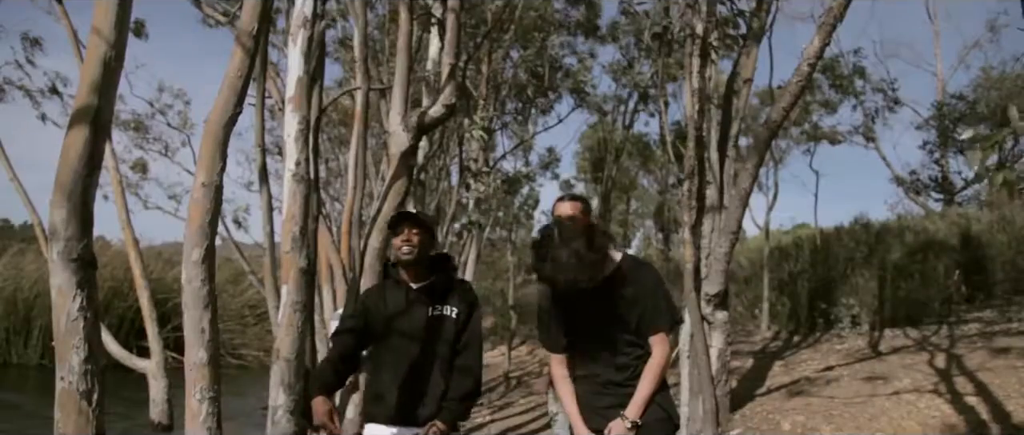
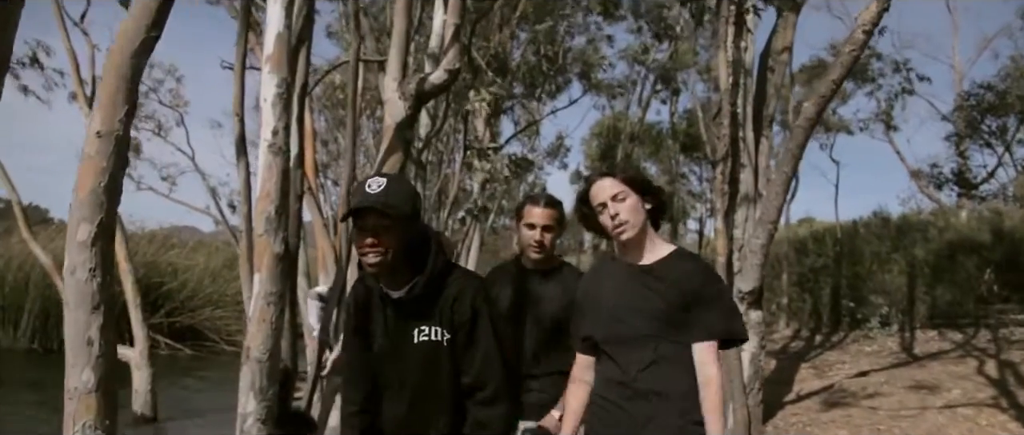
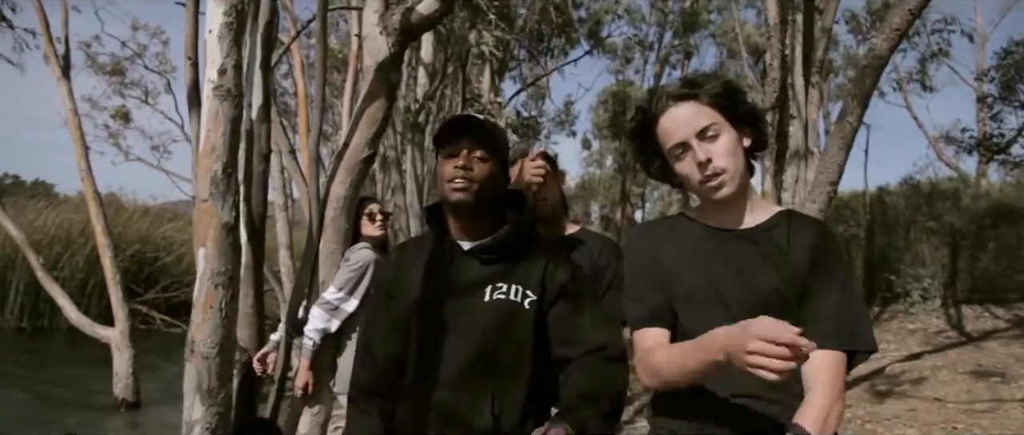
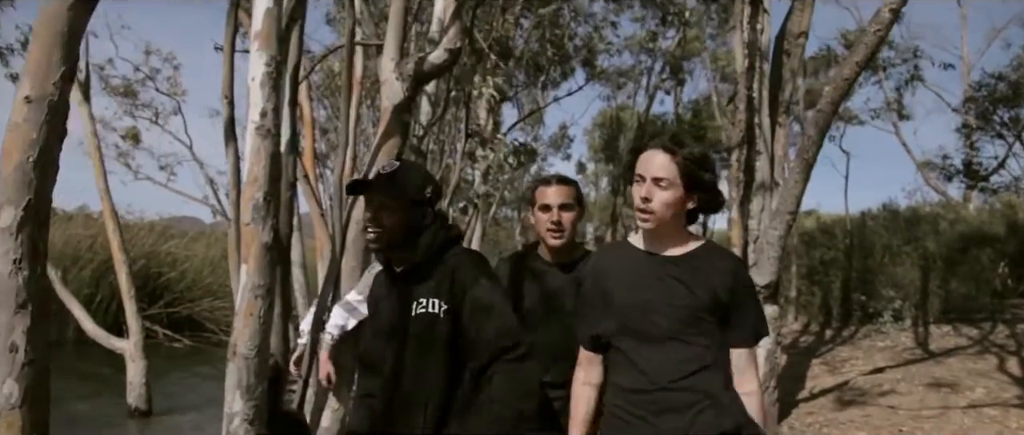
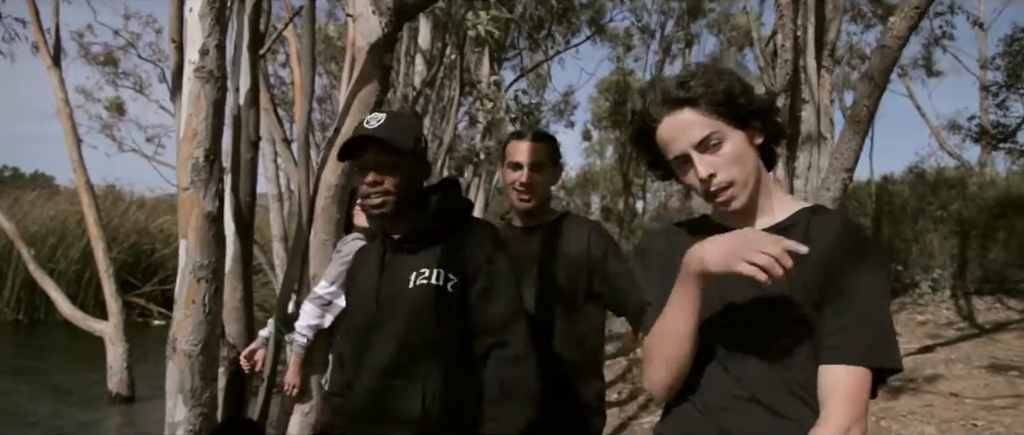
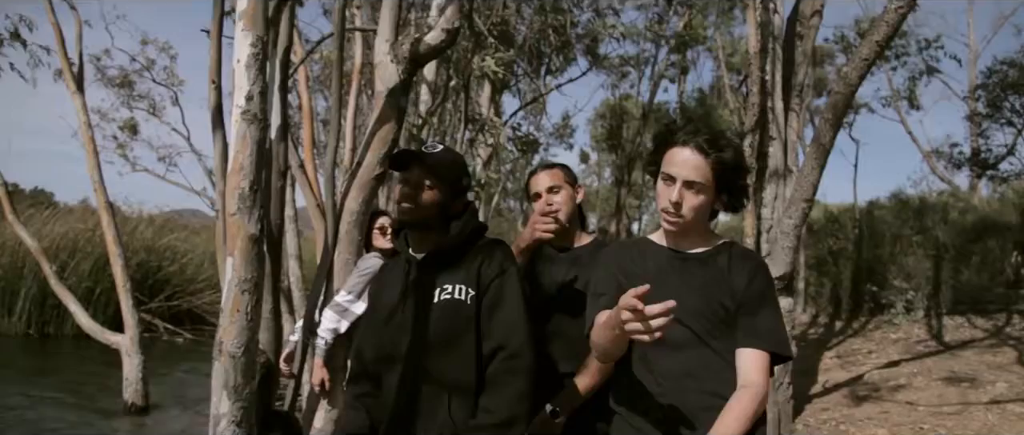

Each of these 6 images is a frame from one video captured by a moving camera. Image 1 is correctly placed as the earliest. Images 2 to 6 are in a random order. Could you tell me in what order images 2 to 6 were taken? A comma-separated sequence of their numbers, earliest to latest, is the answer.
2, 4, 6, 3, 5
